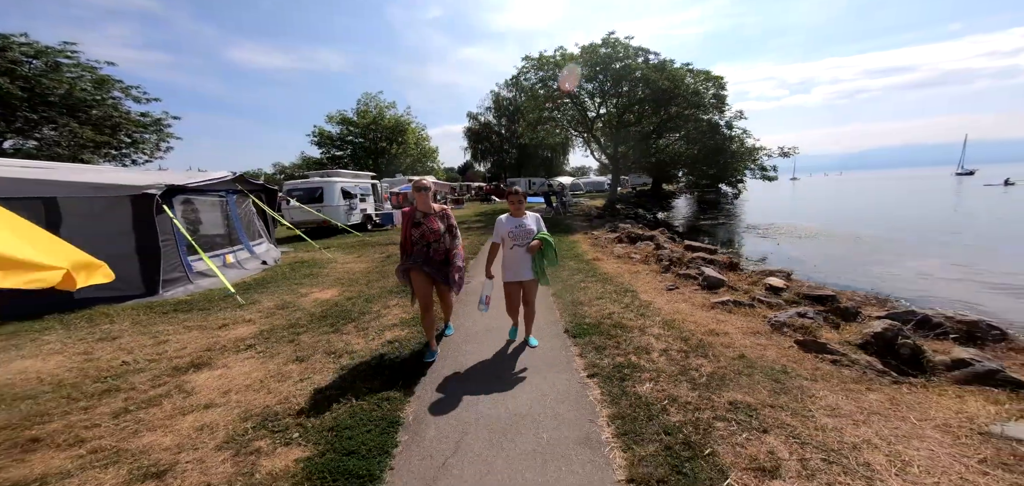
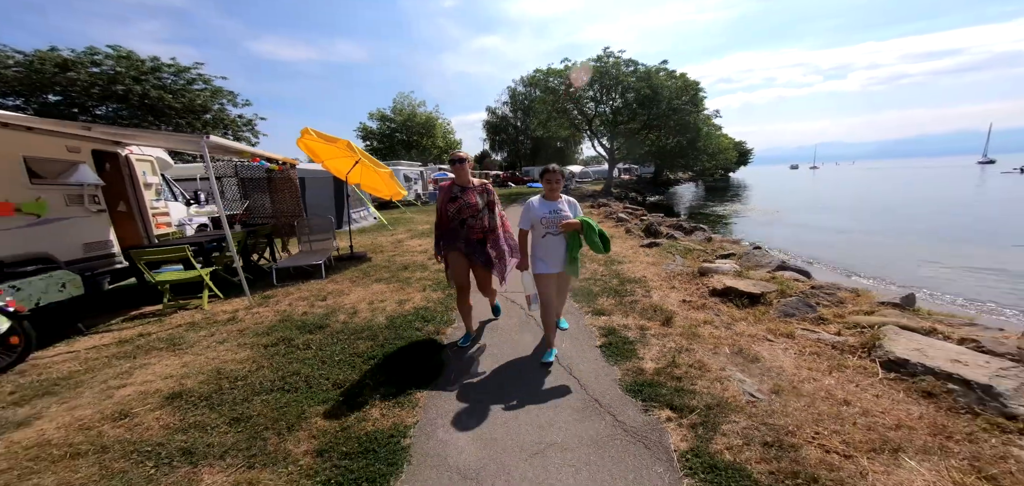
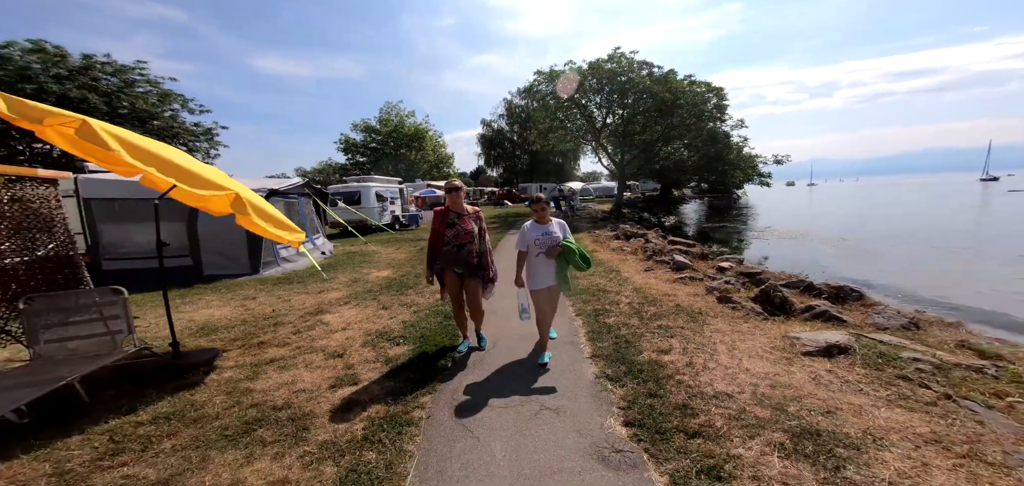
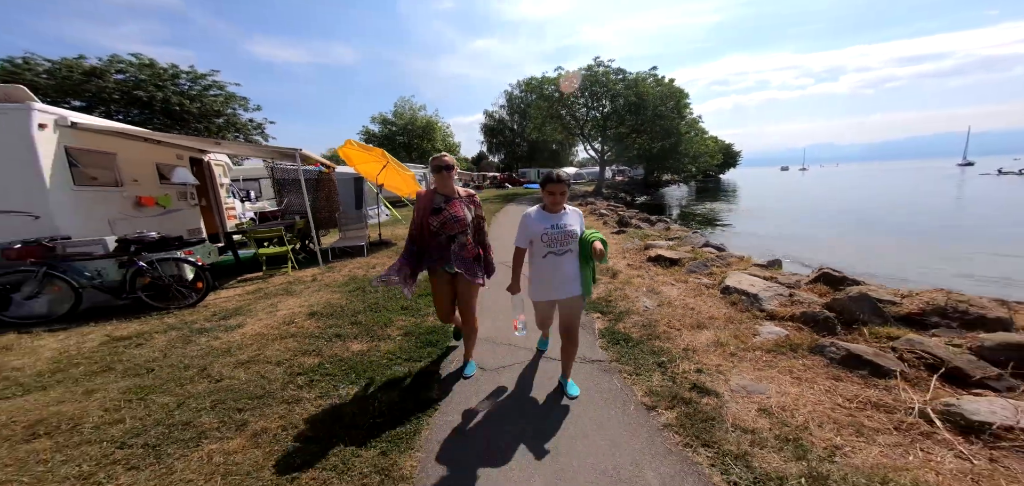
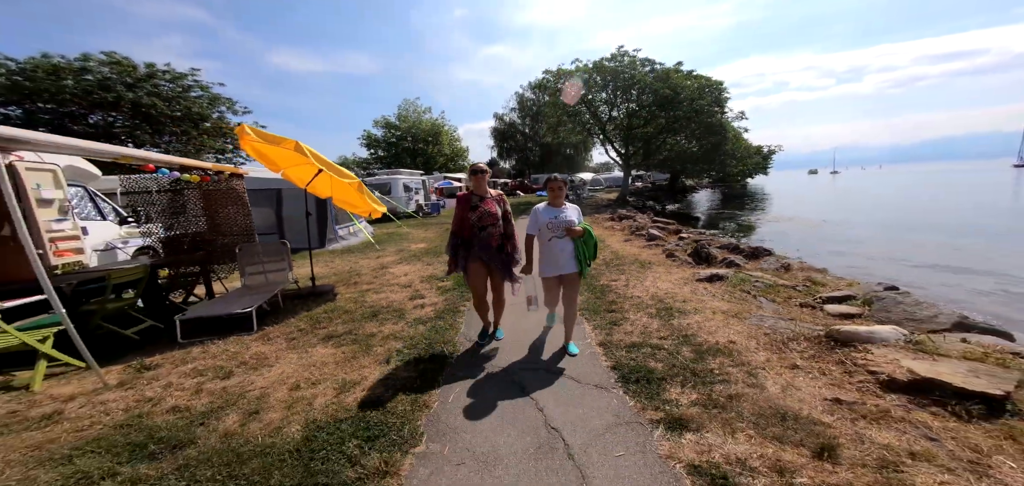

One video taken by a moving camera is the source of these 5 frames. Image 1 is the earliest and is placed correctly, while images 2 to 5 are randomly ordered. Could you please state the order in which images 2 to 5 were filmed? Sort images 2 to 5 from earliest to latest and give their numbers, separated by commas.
3, 5, 2, 4
